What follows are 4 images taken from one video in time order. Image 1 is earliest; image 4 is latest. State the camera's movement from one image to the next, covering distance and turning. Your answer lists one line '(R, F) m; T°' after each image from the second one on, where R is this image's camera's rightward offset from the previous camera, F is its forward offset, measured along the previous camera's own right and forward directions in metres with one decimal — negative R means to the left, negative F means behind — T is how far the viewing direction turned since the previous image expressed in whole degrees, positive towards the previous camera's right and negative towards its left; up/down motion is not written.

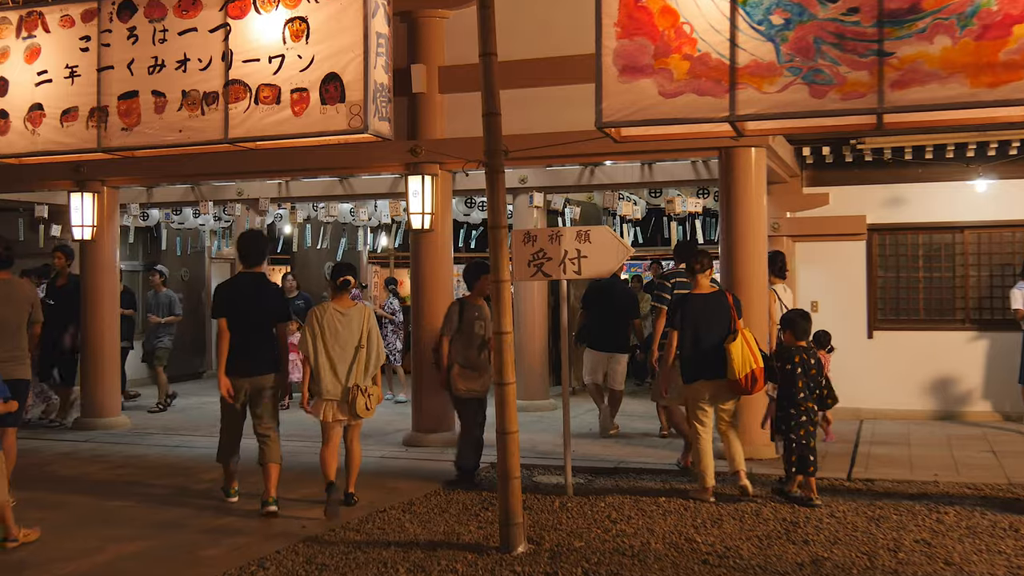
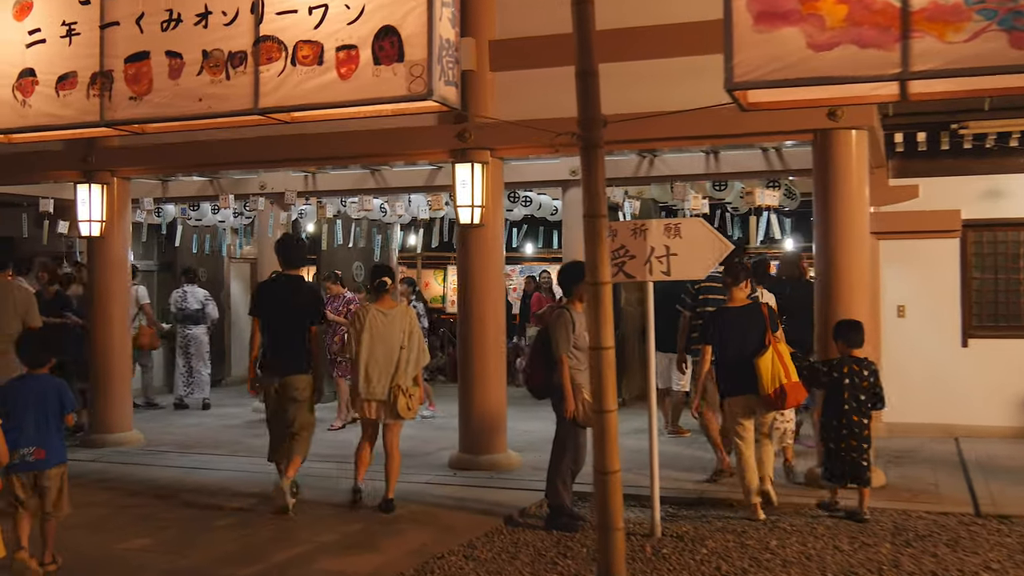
(-0.3, +1.1) m; -1°
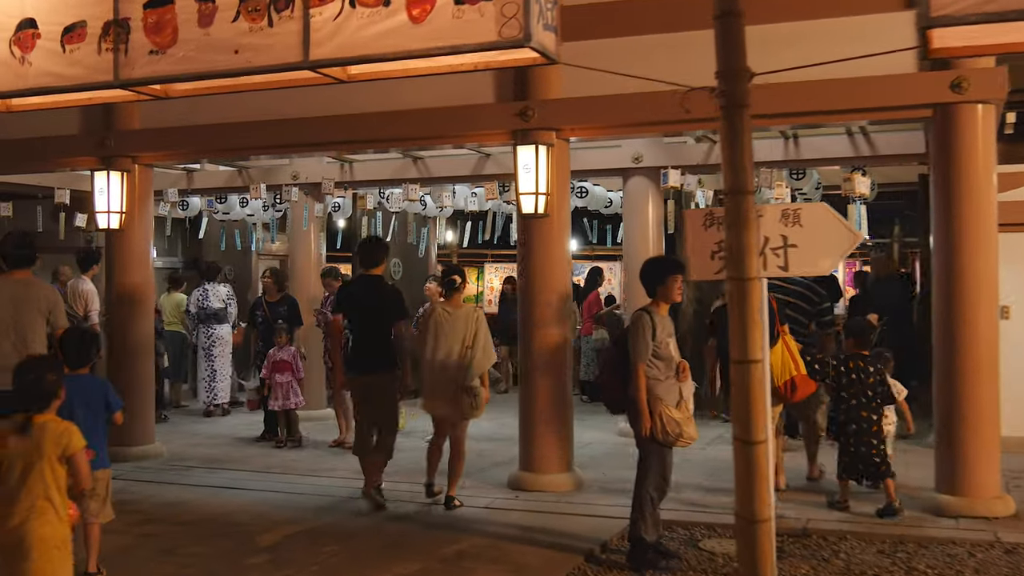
(-0.3, +1.0) m; -1°
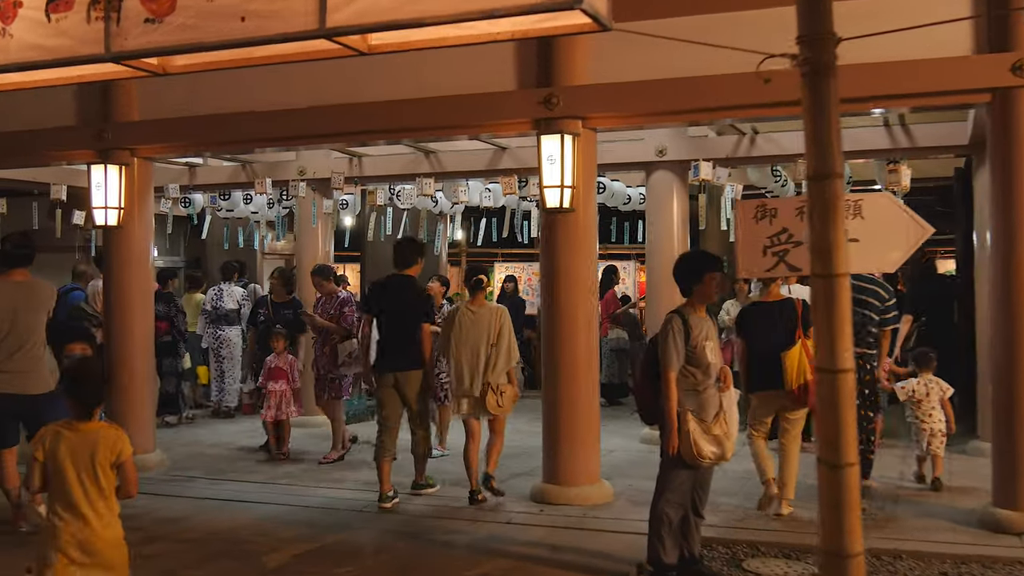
(-0.1, +0.5) m; 0°
